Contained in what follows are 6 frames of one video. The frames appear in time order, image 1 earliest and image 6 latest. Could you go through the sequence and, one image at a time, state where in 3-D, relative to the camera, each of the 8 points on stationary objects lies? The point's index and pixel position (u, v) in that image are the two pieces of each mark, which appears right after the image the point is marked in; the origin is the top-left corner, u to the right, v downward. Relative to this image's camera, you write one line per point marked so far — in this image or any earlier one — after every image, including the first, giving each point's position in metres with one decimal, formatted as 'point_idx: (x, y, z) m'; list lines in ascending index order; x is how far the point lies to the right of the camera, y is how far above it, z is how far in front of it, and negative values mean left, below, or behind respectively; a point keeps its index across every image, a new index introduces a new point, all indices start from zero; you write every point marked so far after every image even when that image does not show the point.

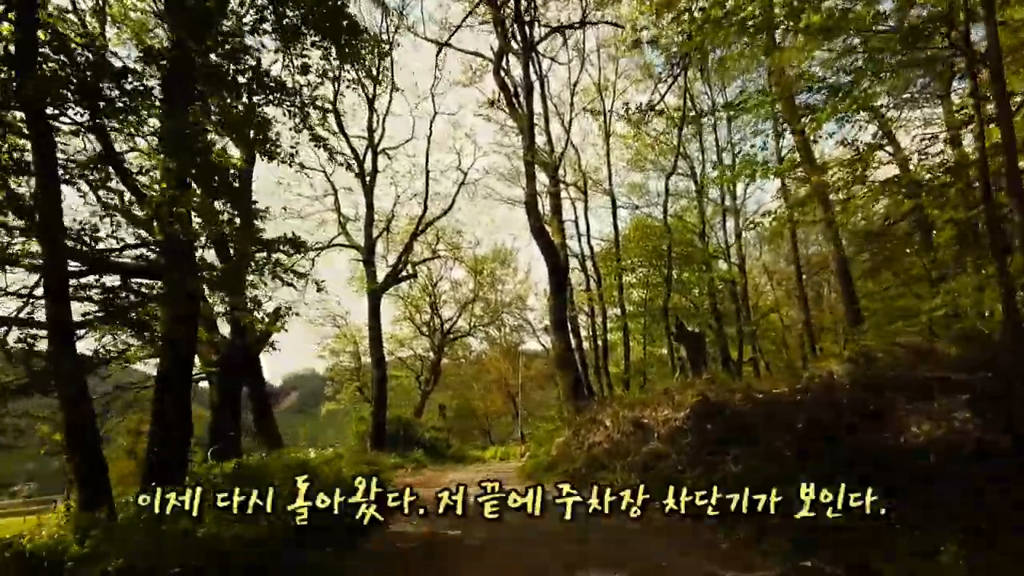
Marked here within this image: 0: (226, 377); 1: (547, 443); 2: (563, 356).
0: (-5.4, -1.7, +15.9) m
1: (+0.8, -3.5, +18.9) m
2: (+1.2, -1.7, +19.6) m
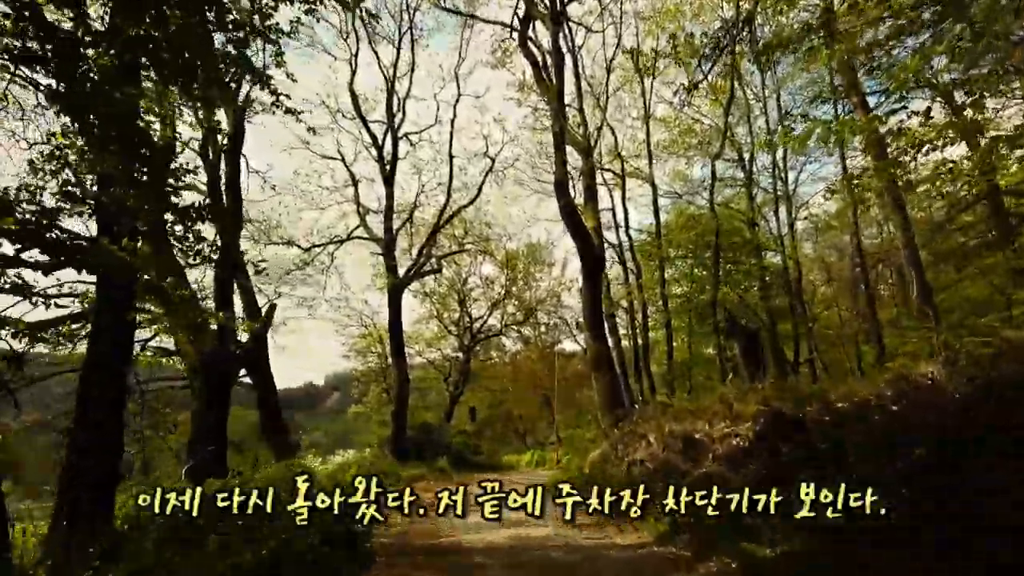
0: (-5.0, -1.6, +13.9) m
1: (+1.3, -3.3, +16.7) m
2: (+1.8, -1.5, +17.3) m
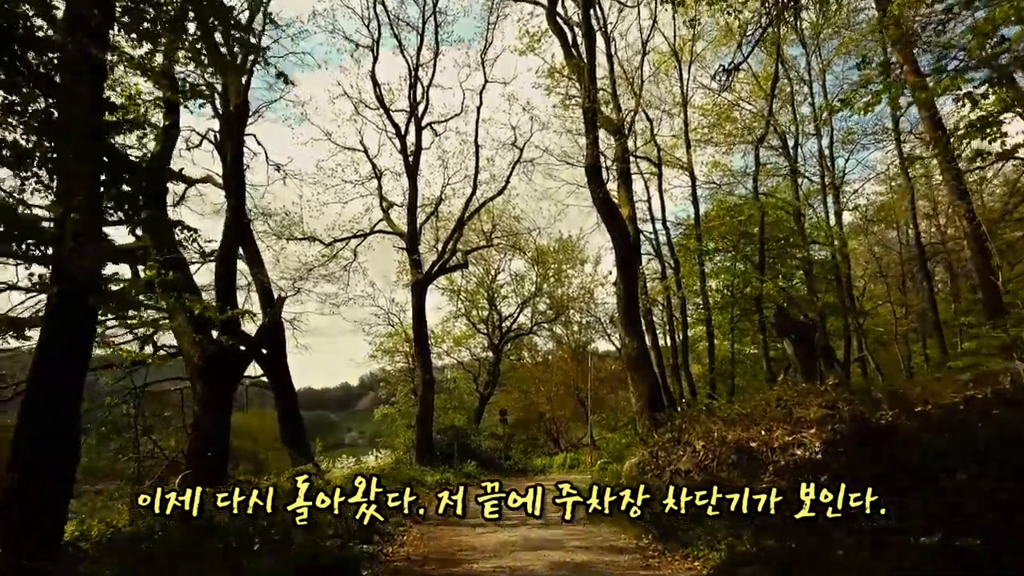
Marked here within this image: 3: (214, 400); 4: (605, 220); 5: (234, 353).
0: (-4.5, -1.5, +12.9) m
1: (+1.9, -3.2, +15.4) m
2: (+2.3, -1.4, +16.0) m
3: (-4.5, -1.7, +12.9) m
4: (+1.8, +1.3, +16.2) m
5: (-4.5, -1.0, +13.2) m
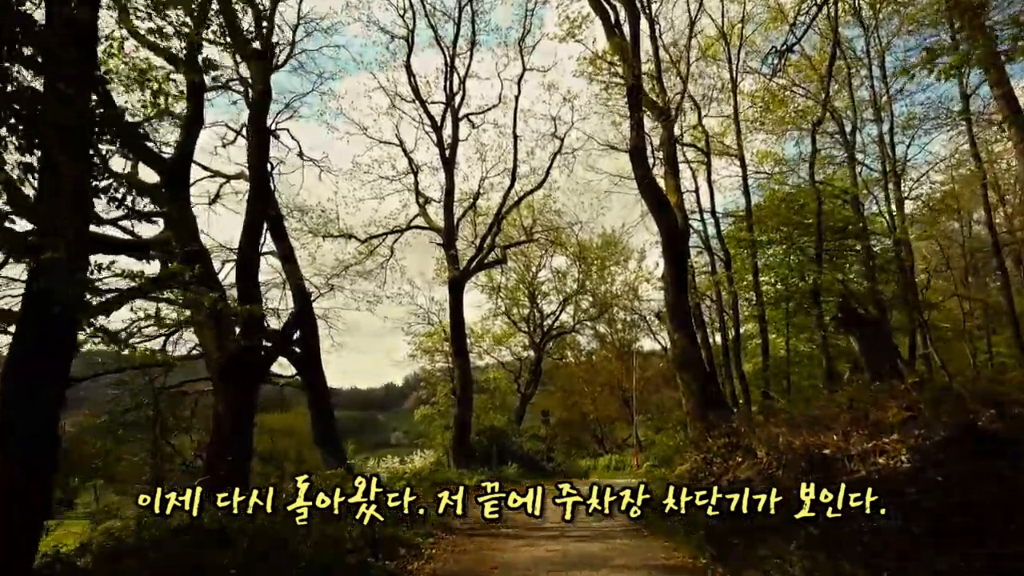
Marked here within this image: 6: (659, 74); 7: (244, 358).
0: (-4.0, -1.4, +12.1) m
1: (+2.6, -3.0, +14.3) m
2: (+3.0, -1.2, +14.9) m
3: (-3.9, -1.6, +12.2) m
4: (+2.5, +1.4, +15.1) m
5: (-3.9, -1.0, +12.5) m
6: (+3.4, +4.9, +19.6) m
7: (-4.0, -1.0, +12.4) m
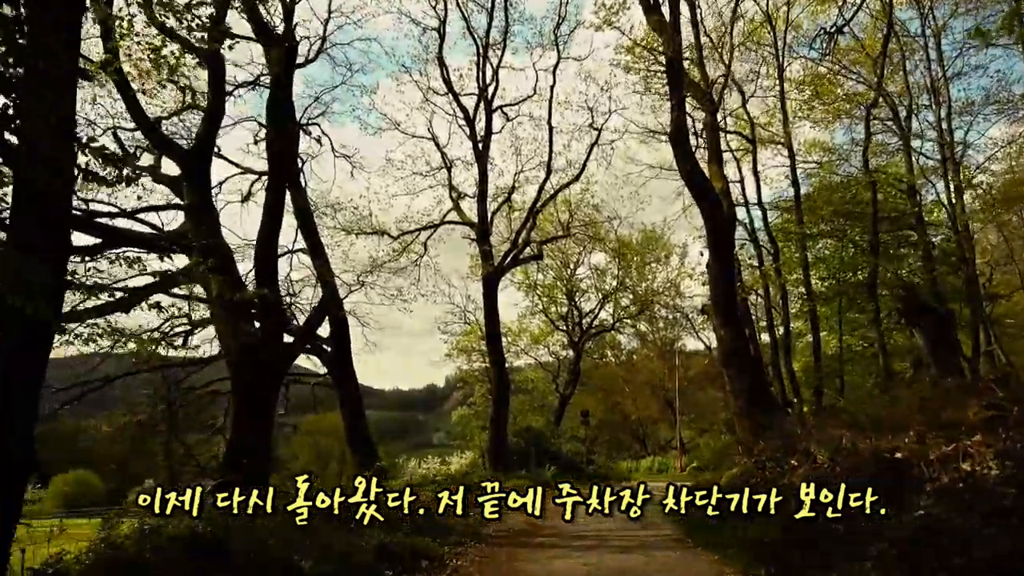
0: (-3.5, -1.3, +11.6) m
1: (+3.2, -2.9, +13.4) m
2: (+3.6, -1.1, +14.0) m
3: (-3.5, -1.6, +11.6) m
4: (+3.1, +1.6, +14.2) m
5: (-3.4, -0.9, +11.9) m
6: (+4.1, +5.1, +18.7) m
7: (-3.5, -0.9, +11.8) m
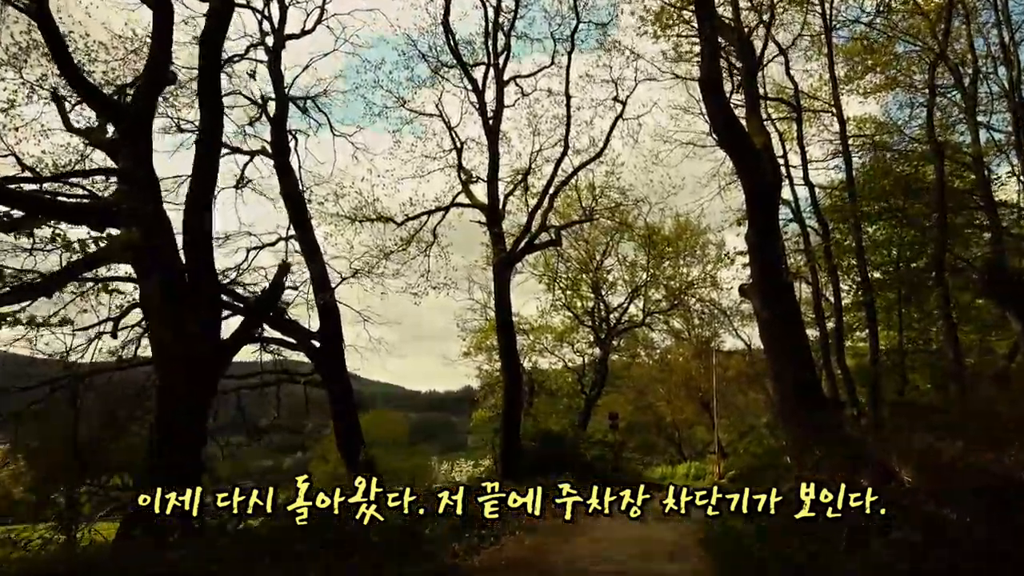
0: (-3.6, -1.0, +9.4) m
1: (+3.1, -2.6, +11.0) m
2: (+3.6, -0.8, +11.6) m
3: (-3.6, -1.3, +9.5) m
4: (+3.0, +1.9, +11.8) m
5: (-3.5, -0.6, +9.8) m
6: (+4.3, +5.3, +16.3) m
7: (-3.6, -0.7, +9.7) m
